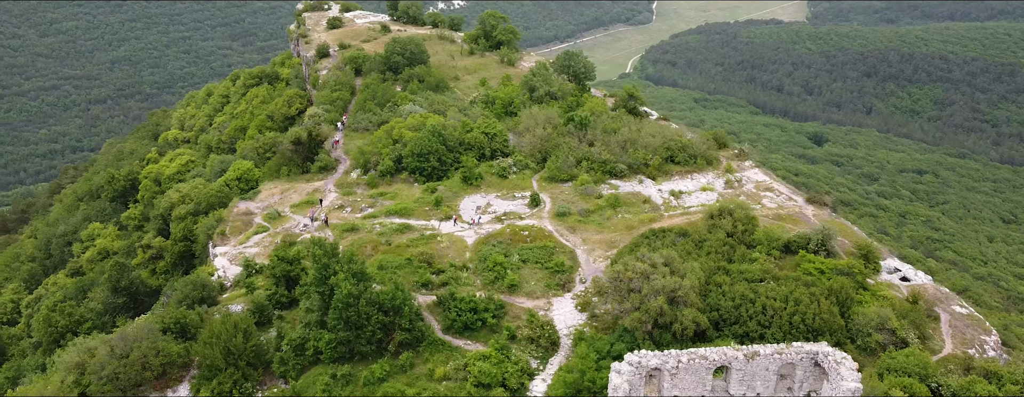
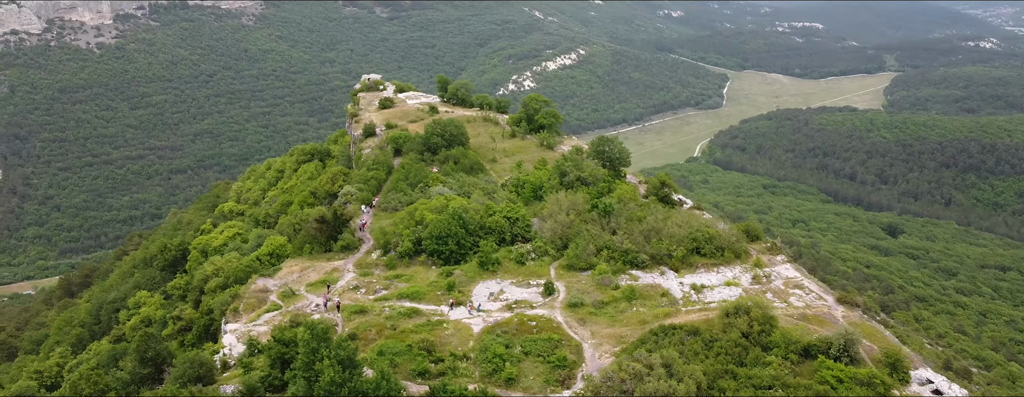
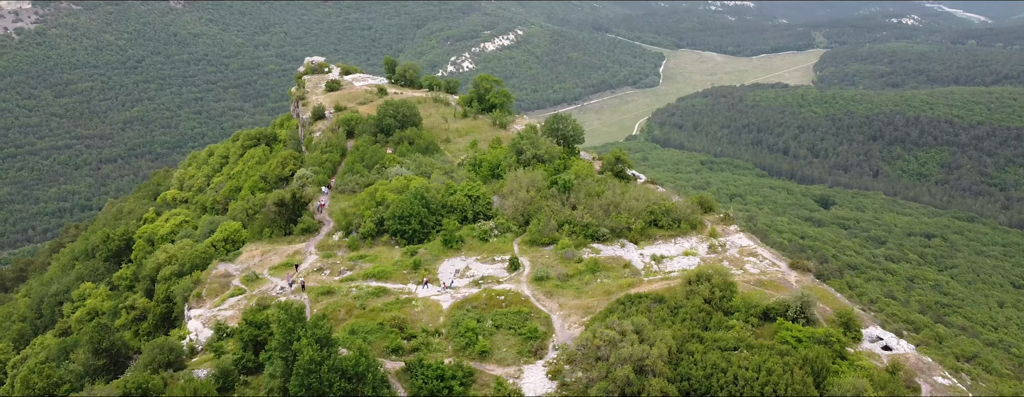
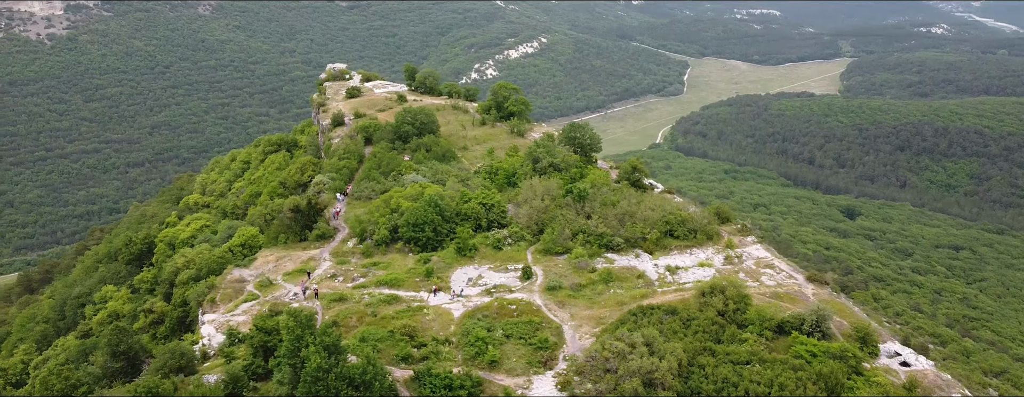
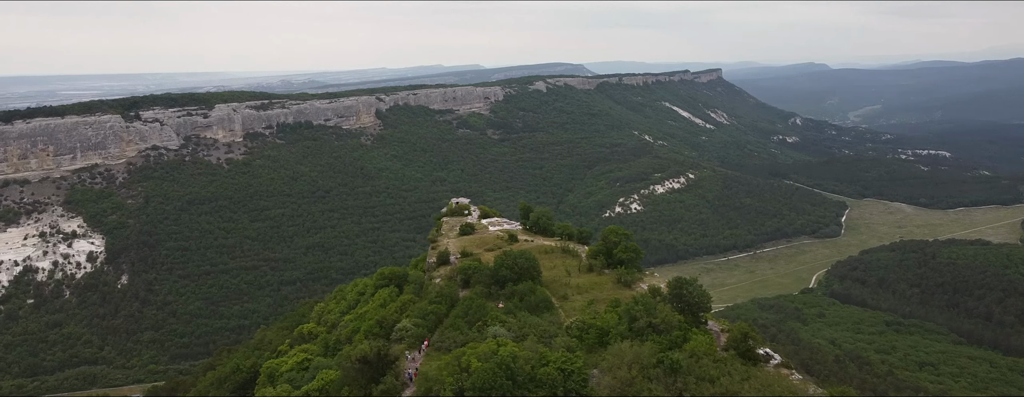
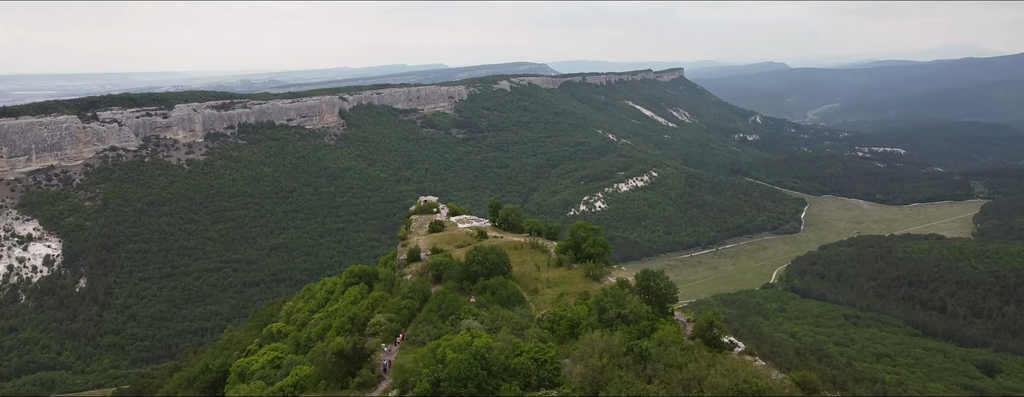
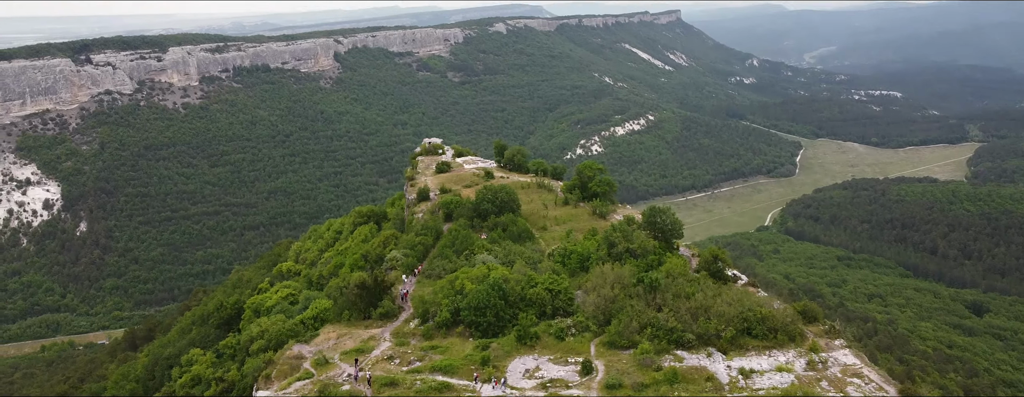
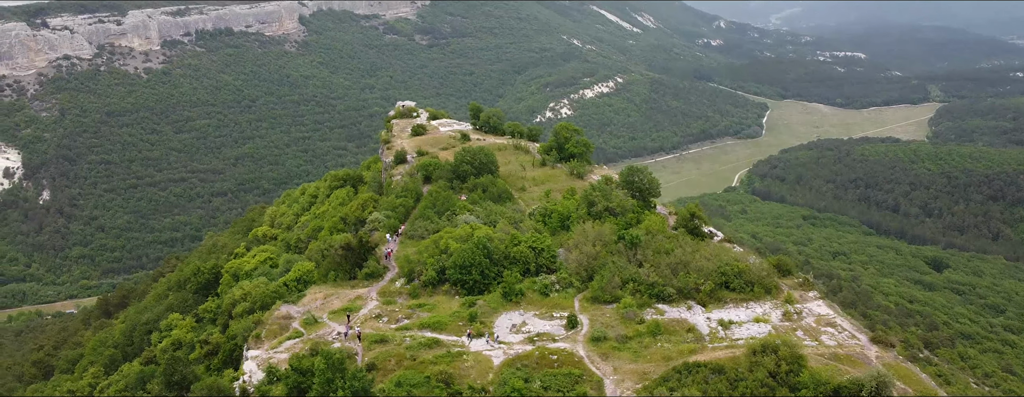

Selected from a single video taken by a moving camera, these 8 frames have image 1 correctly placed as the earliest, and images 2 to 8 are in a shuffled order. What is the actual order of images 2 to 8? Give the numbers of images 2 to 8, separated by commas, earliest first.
3, 4, 2, 8, 7, 6, 5
